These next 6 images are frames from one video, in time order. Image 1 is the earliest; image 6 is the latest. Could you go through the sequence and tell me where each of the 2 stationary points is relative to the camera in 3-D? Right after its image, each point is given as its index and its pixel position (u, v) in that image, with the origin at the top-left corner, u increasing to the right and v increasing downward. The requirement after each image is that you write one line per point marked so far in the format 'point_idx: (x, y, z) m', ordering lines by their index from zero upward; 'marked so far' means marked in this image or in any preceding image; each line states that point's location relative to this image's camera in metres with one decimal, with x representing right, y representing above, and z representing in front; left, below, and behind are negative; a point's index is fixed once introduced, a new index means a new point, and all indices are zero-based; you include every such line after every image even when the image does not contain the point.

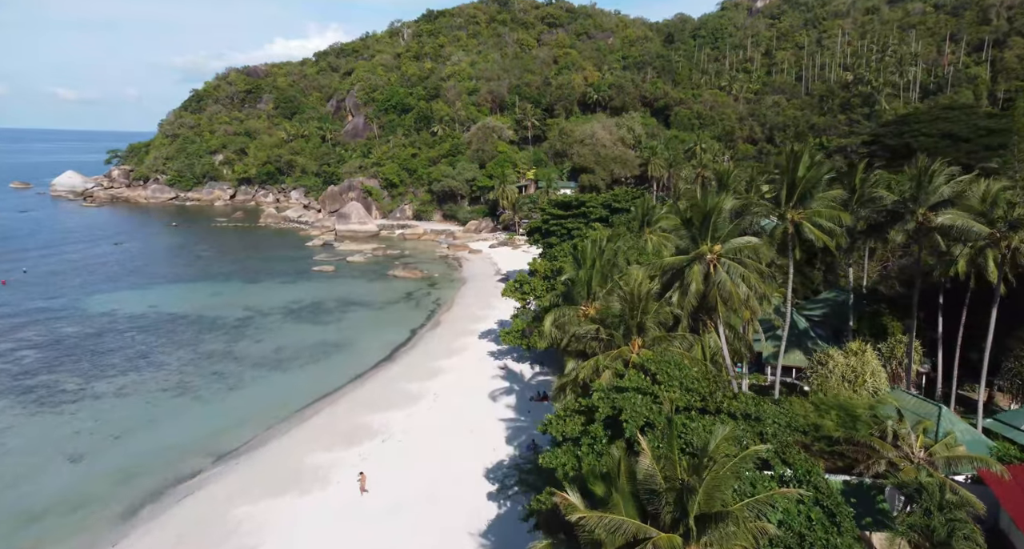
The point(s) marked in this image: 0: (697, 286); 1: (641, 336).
0: (+5.2, -0.4, +16.7) m
1: (+3.4, -1.7, +16.0) m
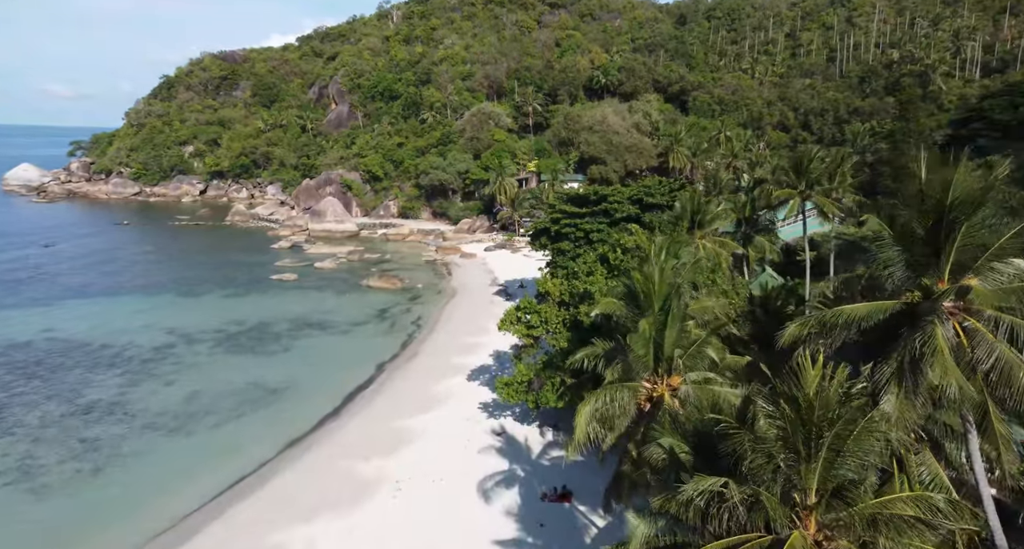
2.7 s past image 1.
0: (+5.3, -1.3, +7.6) m
1: (+3.5, -2.5, +6.9) m
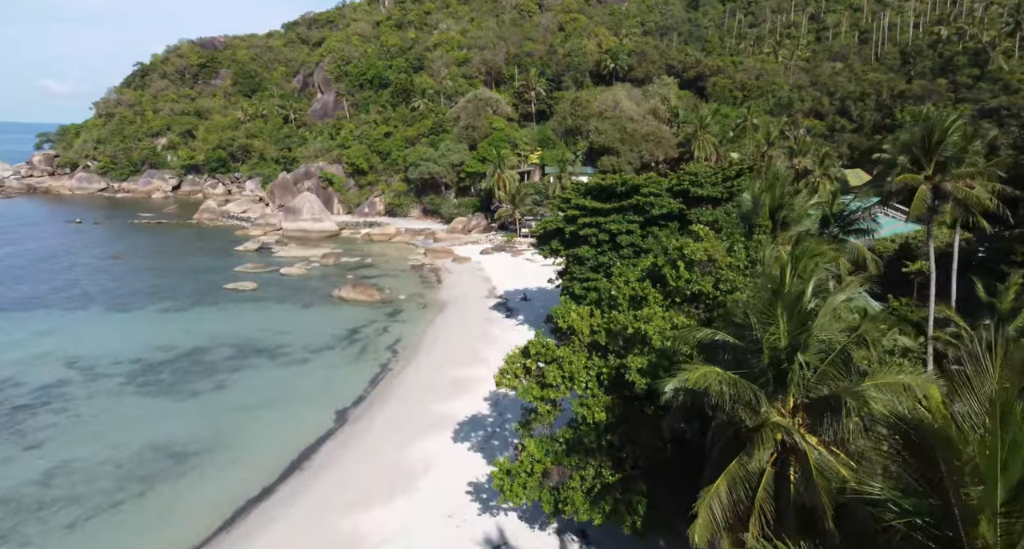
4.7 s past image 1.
0: (+5.4, -1.9, +0.4) m
1: (+3.7, -3.2, -0.4) m
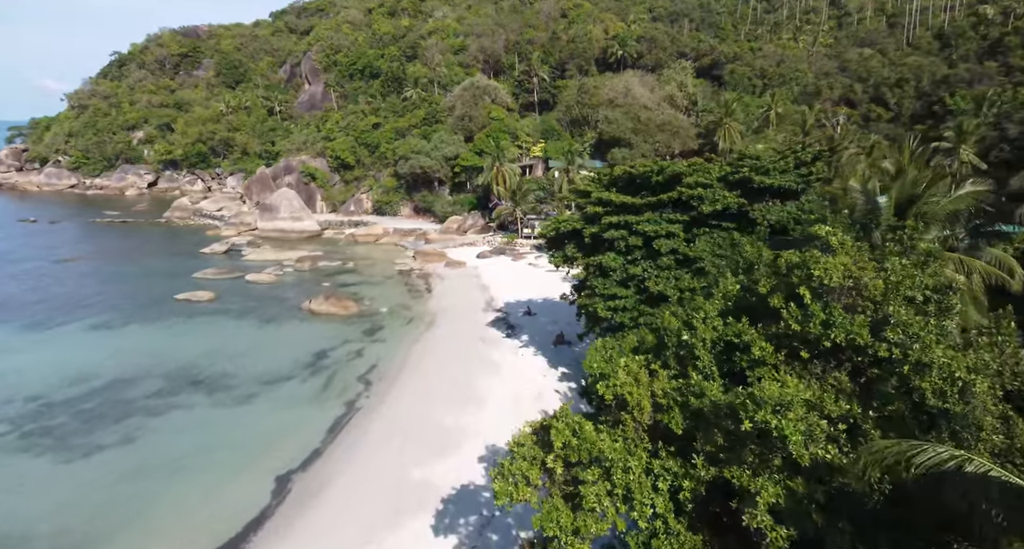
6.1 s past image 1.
0: (+5.6, -2.4, -5.1) m
1: (+3.8, -3.7, -5.9) m
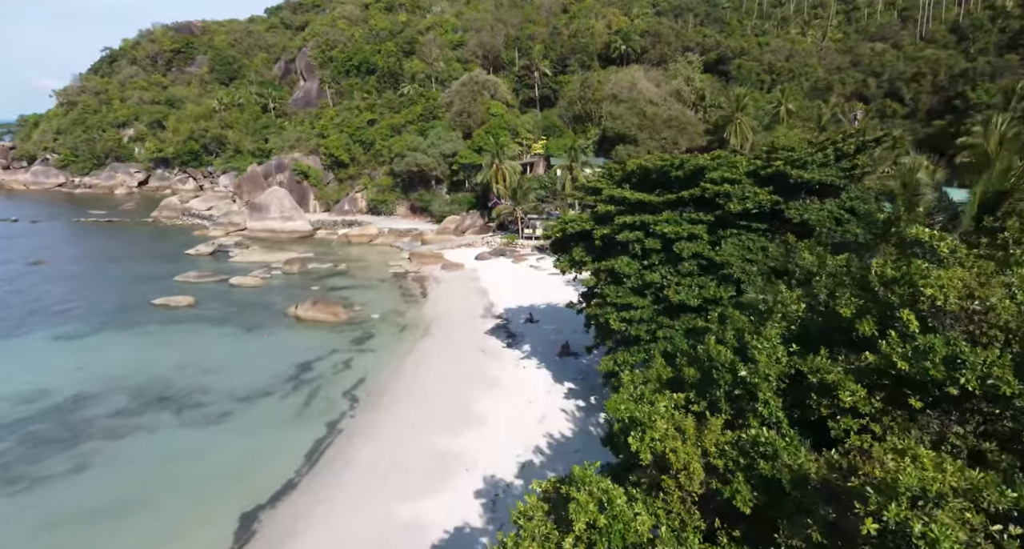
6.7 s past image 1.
0: (+5.7, -2.6, -7.2) m
1: (+3.9, -3.8, -7.9) m
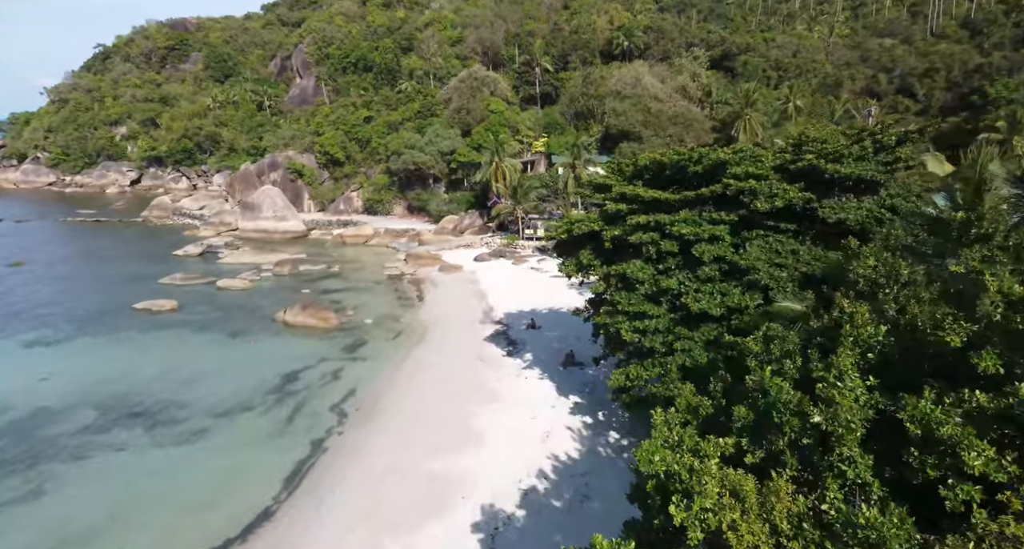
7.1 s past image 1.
0: (+5.7, -2.7, -8.7) m
1: (+3.9, -4.0, -9.4) m
